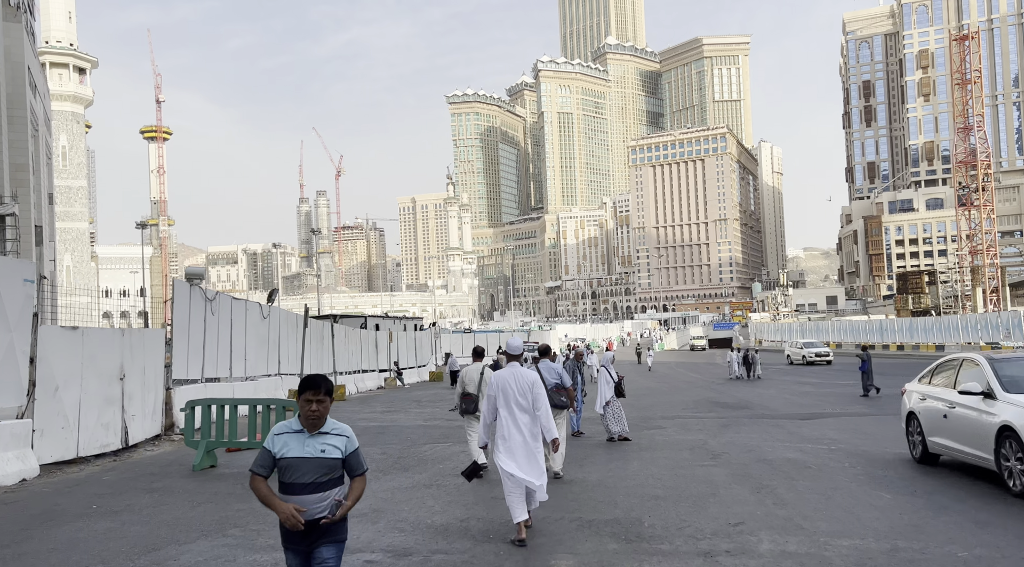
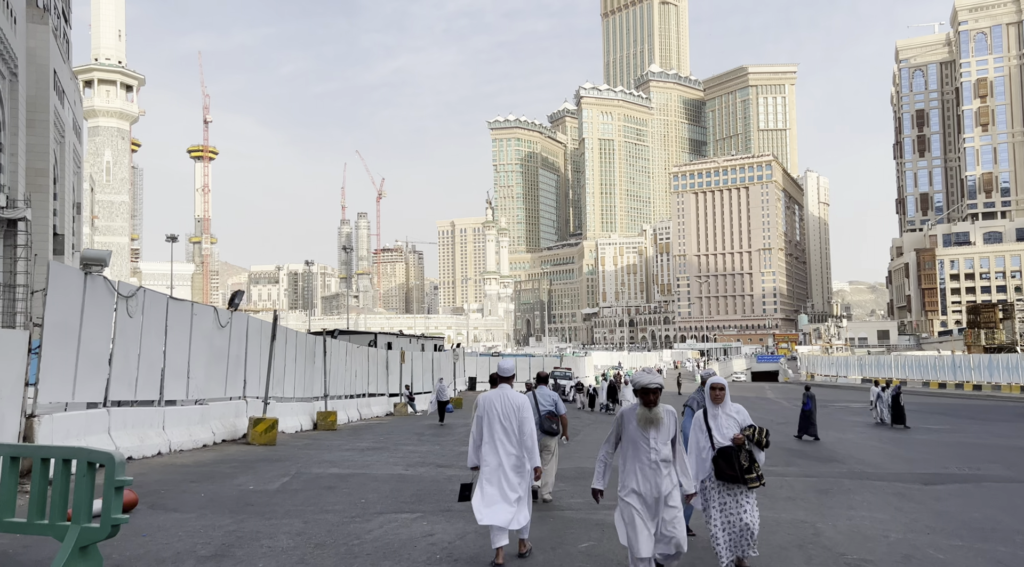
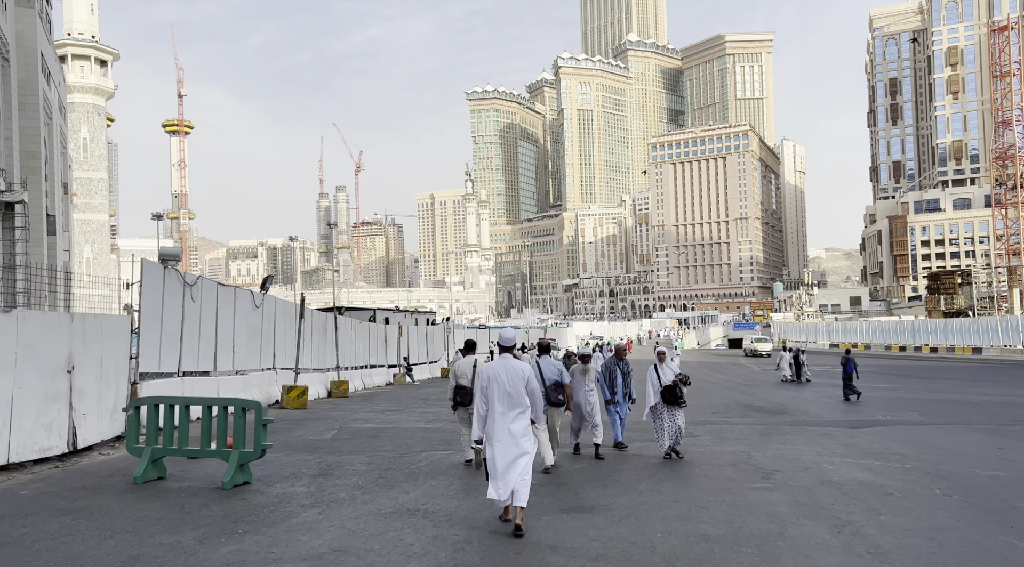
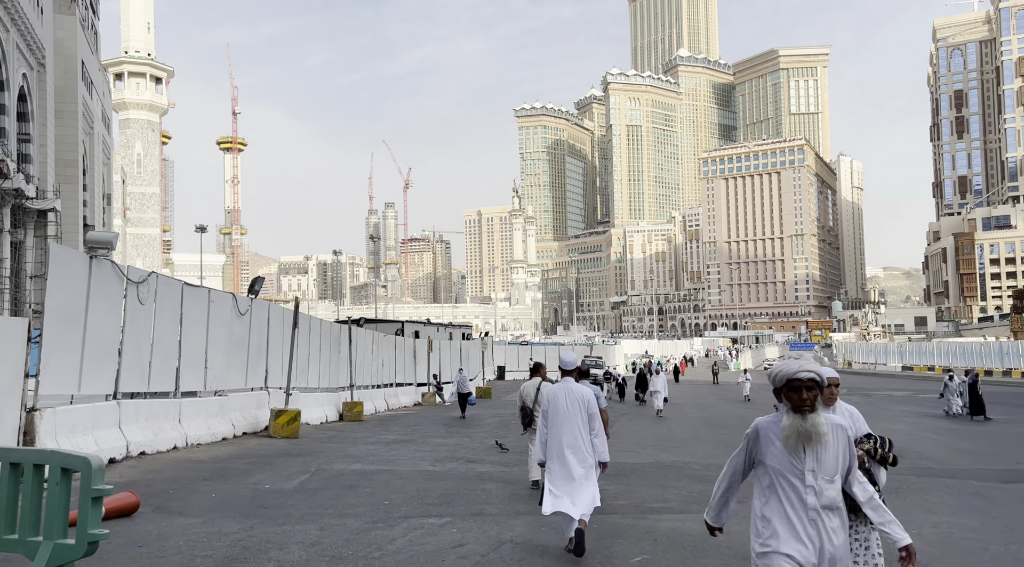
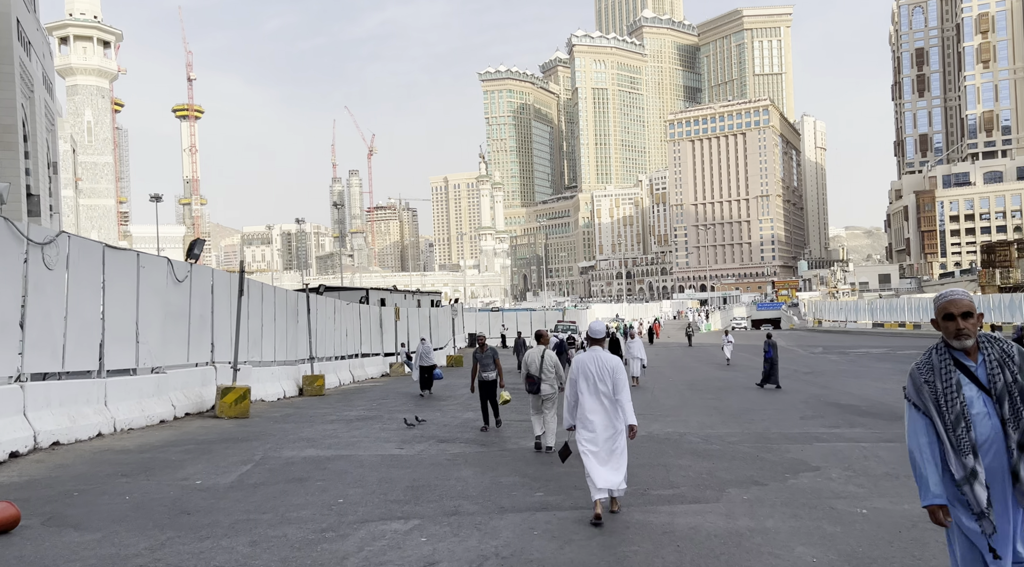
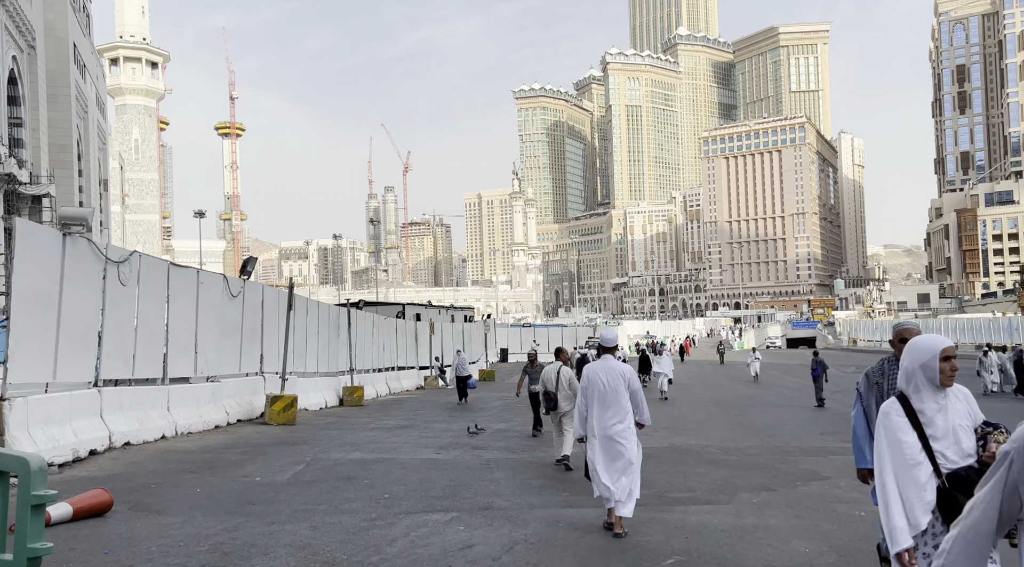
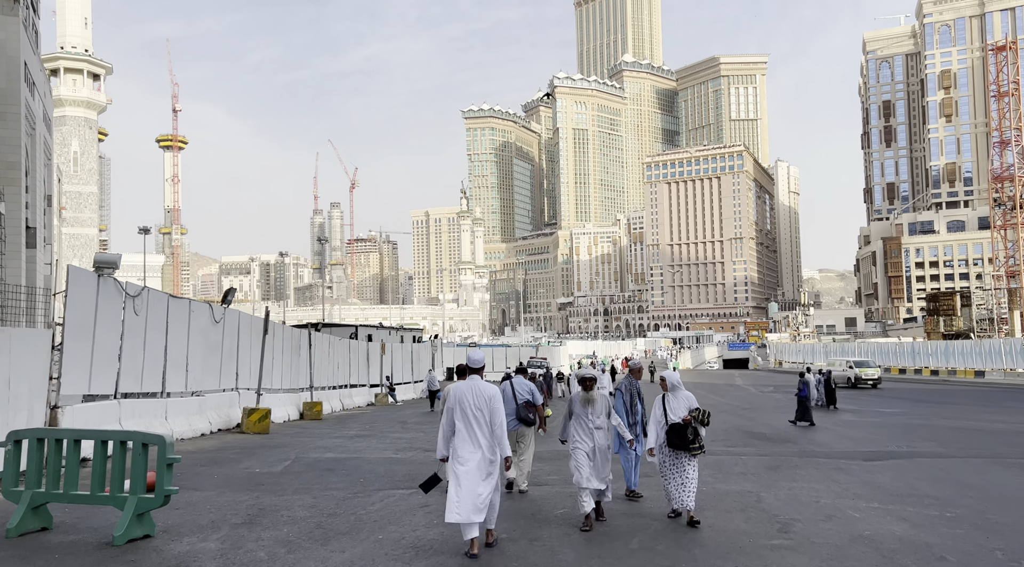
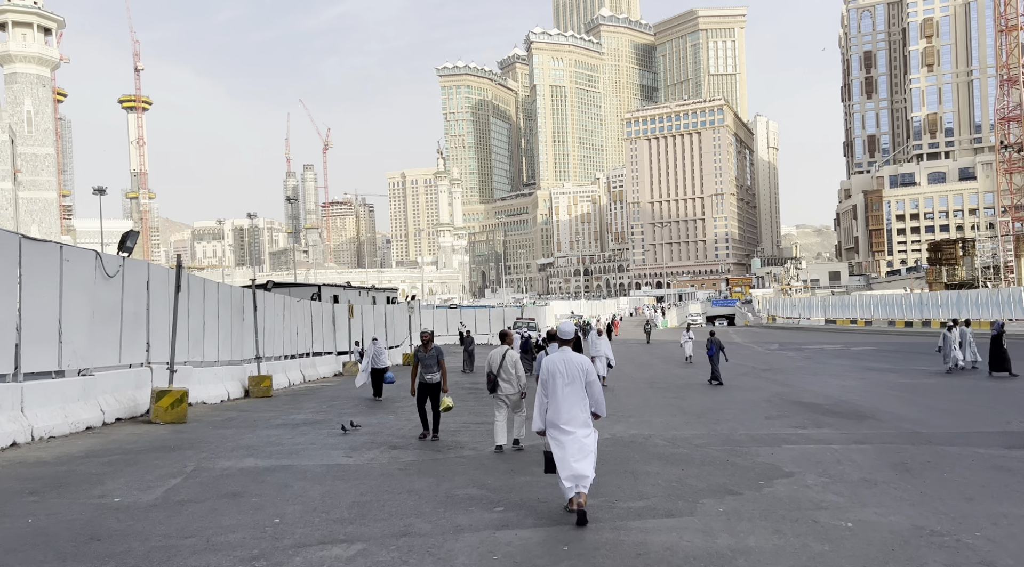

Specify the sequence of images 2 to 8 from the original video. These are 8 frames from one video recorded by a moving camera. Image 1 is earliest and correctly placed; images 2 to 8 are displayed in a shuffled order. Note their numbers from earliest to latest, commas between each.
3, 7, 2, 4, 6, 5, 8
